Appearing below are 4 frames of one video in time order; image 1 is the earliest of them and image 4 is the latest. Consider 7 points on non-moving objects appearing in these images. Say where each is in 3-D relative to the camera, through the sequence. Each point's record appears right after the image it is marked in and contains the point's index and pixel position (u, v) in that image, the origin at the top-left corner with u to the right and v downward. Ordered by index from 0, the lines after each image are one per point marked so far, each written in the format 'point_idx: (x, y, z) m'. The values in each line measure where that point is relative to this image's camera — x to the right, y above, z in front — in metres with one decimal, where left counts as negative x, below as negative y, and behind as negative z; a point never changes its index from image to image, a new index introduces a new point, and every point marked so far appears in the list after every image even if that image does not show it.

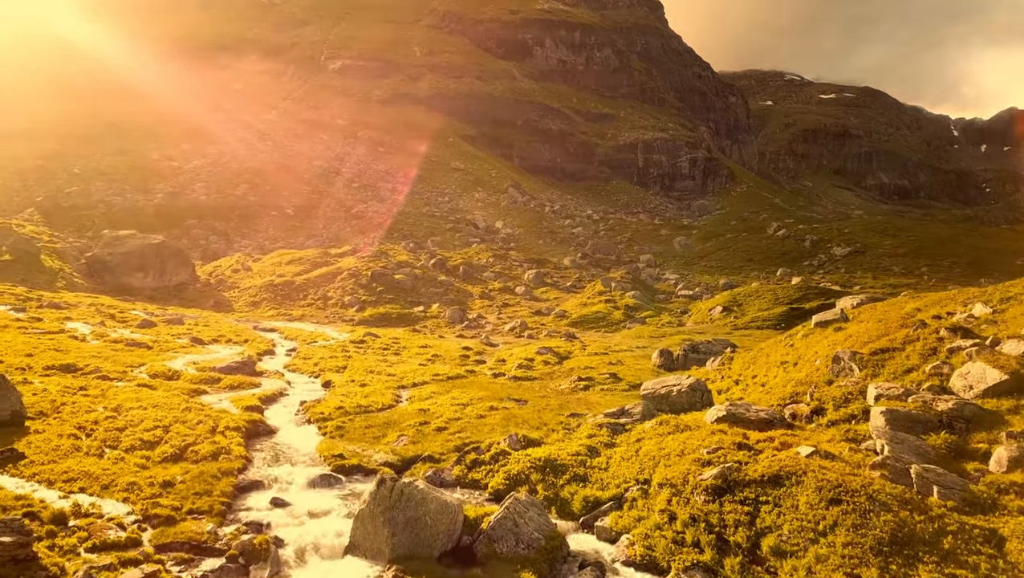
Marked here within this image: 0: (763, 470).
0: (+8.4, -6.1, +18.8) m
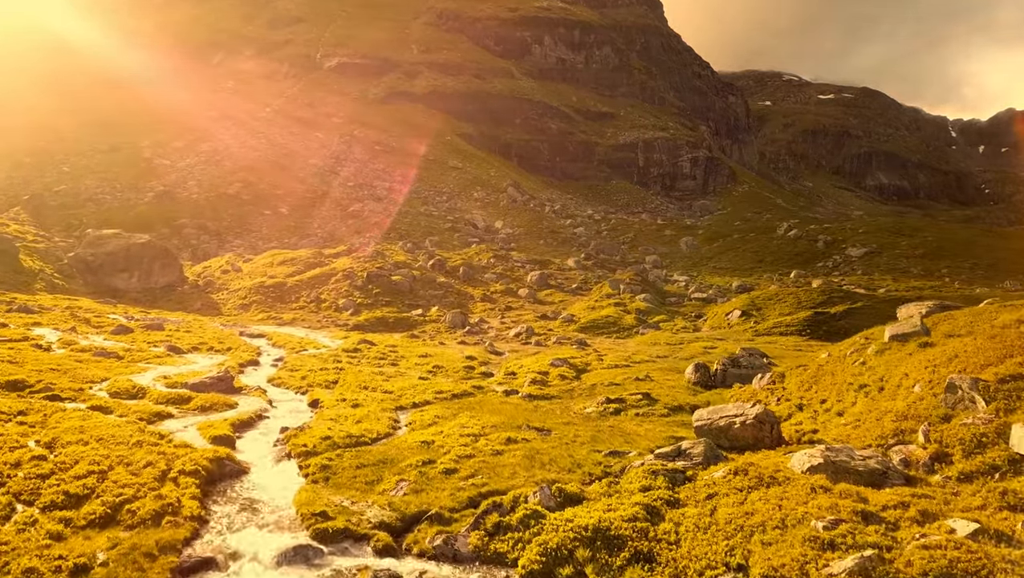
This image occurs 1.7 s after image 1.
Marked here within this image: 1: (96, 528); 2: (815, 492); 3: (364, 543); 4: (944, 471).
0: (+9.6, -6.5, +13.1) m
1: (-13.7, -7.8, +18.5) m
2: (+9.5, -6.3, +17.6) m
3: (-5.0, -8.5, +18.9) m
4: (+14.3, -6.0, +18.6) m
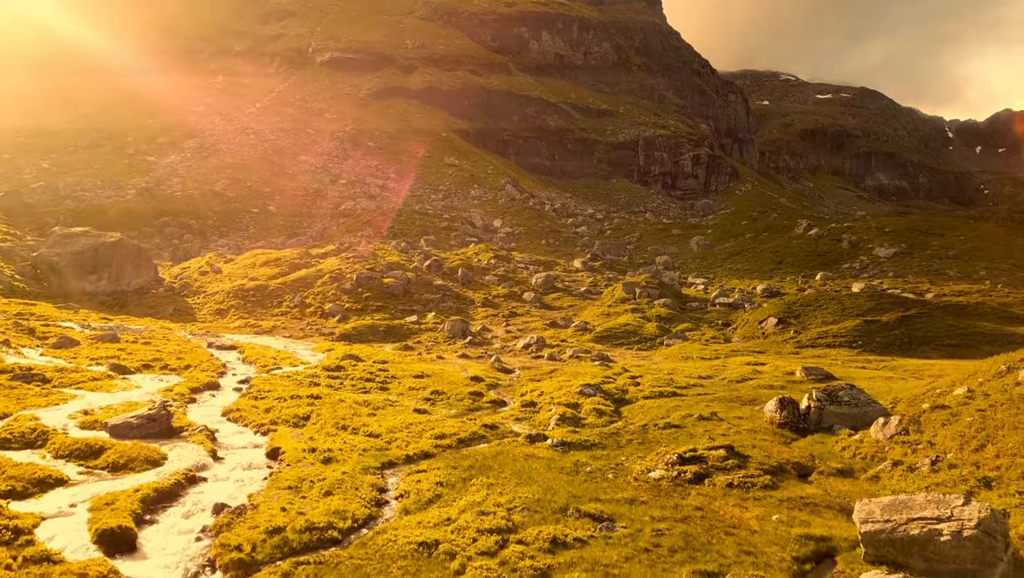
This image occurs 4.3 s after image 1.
0: (+11.2, -7.1, +3.2) m
1: (-12.1, -8.4, +8.4) m
2: (+11.1, -6.9, +7.7) m
3: (-3.4, -9.1, +8.9) m
4: (+15.9, -6.6, +8.8) m
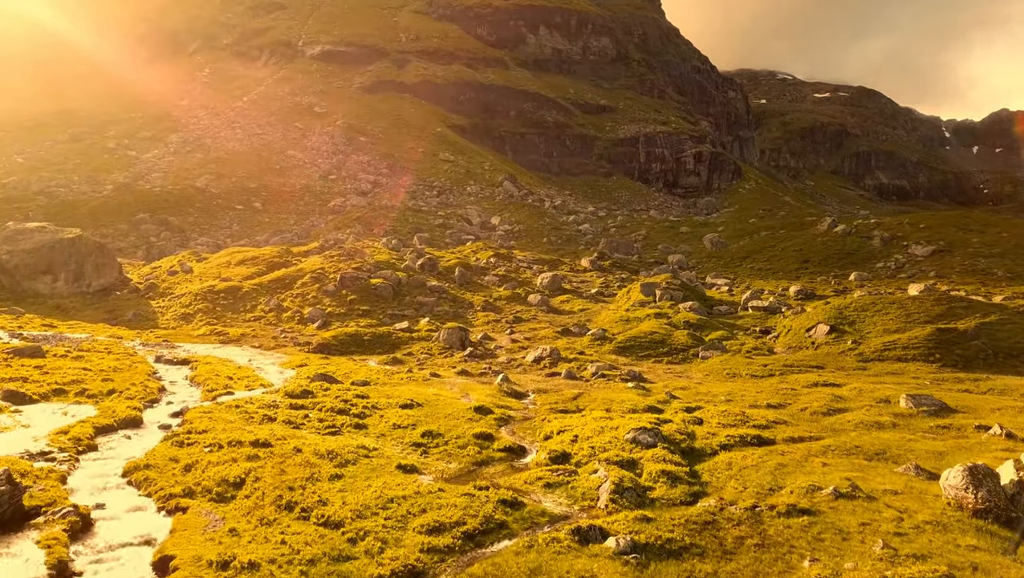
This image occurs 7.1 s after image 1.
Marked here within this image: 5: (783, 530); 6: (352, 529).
0: (+12.8, -7.3, -8.0) m
1: (-10.5, -8.6, -3.1) m
2: (+12.6, -7.2, -3.5) m
3: (-1.9, -9.3, -2.5) m
4: (+17.5, -6.8, -2.4) m
5: (+8.9, -8.0, +19.1) m
6: (-5.7, -8.5, +19.9) m
